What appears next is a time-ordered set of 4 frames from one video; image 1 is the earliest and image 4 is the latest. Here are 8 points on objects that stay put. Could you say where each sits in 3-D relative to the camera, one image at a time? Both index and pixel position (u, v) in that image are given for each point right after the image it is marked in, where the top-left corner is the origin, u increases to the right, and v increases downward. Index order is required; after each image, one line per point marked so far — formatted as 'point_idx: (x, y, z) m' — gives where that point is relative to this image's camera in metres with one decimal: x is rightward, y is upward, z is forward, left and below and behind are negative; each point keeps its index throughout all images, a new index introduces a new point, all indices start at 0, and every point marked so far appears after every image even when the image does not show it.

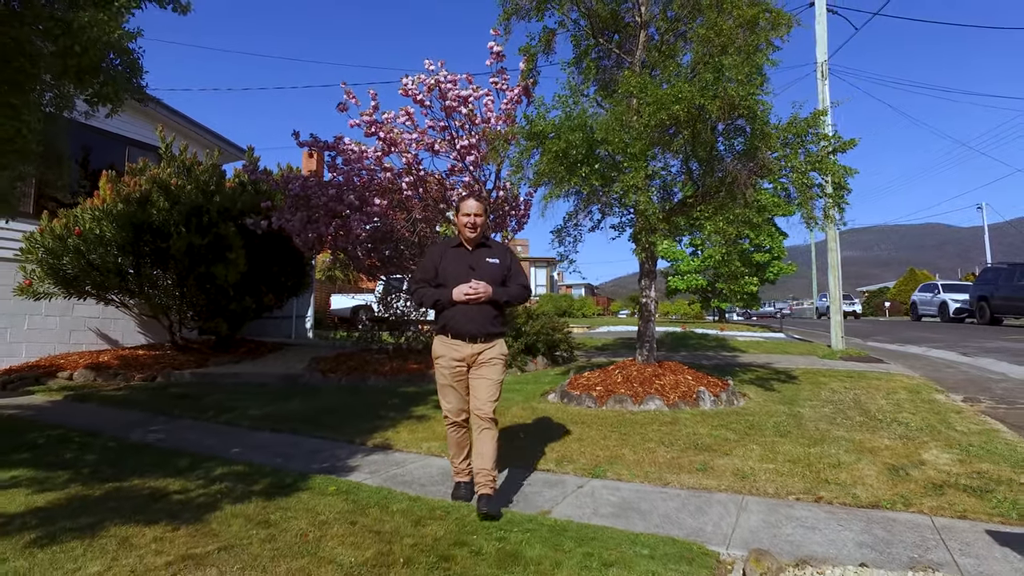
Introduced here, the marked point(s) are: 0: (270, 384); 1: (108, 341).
0: (-3.5, -1.4, +9.3) m
1: (-7.0, -0.9, +11.0) m
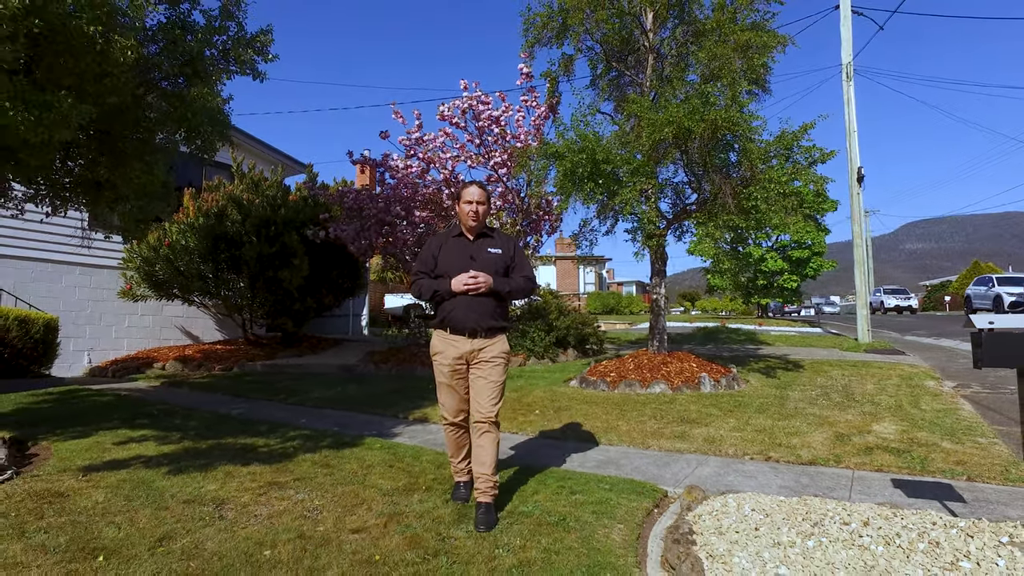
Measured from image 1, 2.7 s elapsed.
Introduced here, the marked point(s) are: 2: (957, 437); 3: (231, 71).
0: (-3.0, -1.4, +10.6) m
1: (-6.4, -1.0, +12.6) m
2: (+3.7, -1.2, +5.2) m
3: (-2.5, +1.9, +5.5) m
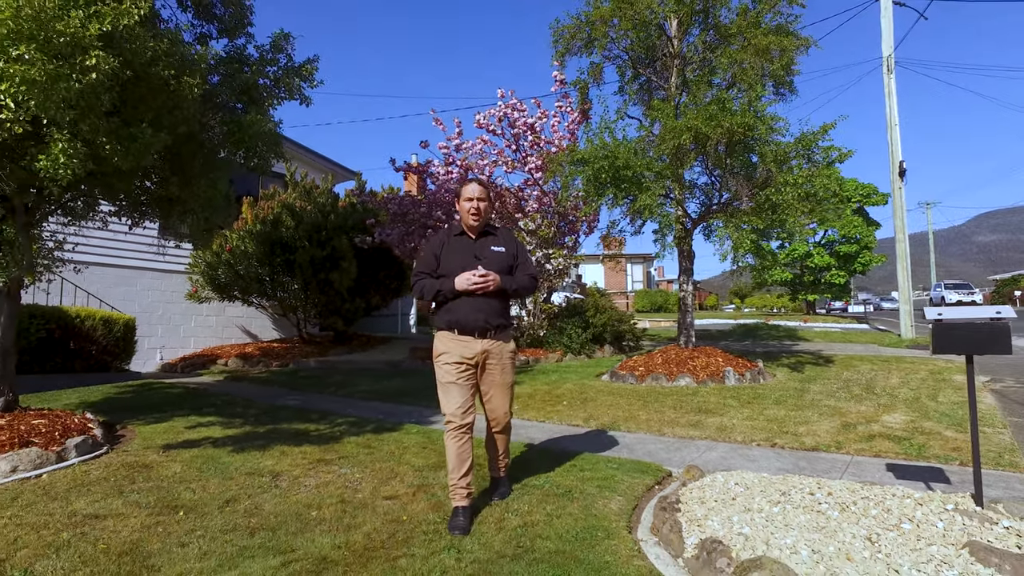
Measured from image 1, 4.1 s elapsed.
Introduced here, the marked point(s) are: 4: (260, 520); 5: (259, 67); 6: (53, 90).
0: (-2.4, -1.4, +11.3) m
1: (-5.6, -1.0, +13.5) m
2: (+3.9, -1.2, +5.4) m
3: (-2.2, +1.9, +6.2) m
4: (-1.4, -1.3, +3.5) m
5: (-2.4, +2.1, +6.0) m
6: (-2.6, +1.1, +3.6) m
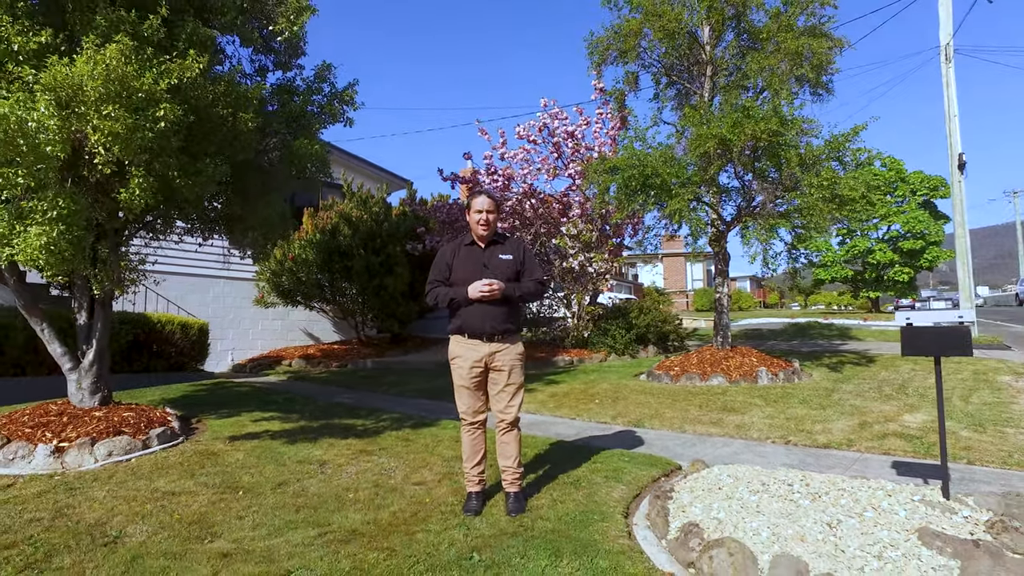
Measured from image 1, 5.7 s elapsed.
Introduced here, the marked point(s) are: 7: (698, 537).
0: (-1.6, -1.5, +11.9) m
1: (-4.5, -1.1, +14.5) m
2: (+4.1, -1.2, +5.5) m
3: (-2.0, +1.8, +6.8) m
4: (-1.3, -1.3, +4.0) m
5: (-2.1, +2.0, +6.7) m
6: (-2.6, +1.0, +4.3) m
7: (+0.9, -1.2, +3.1) m
